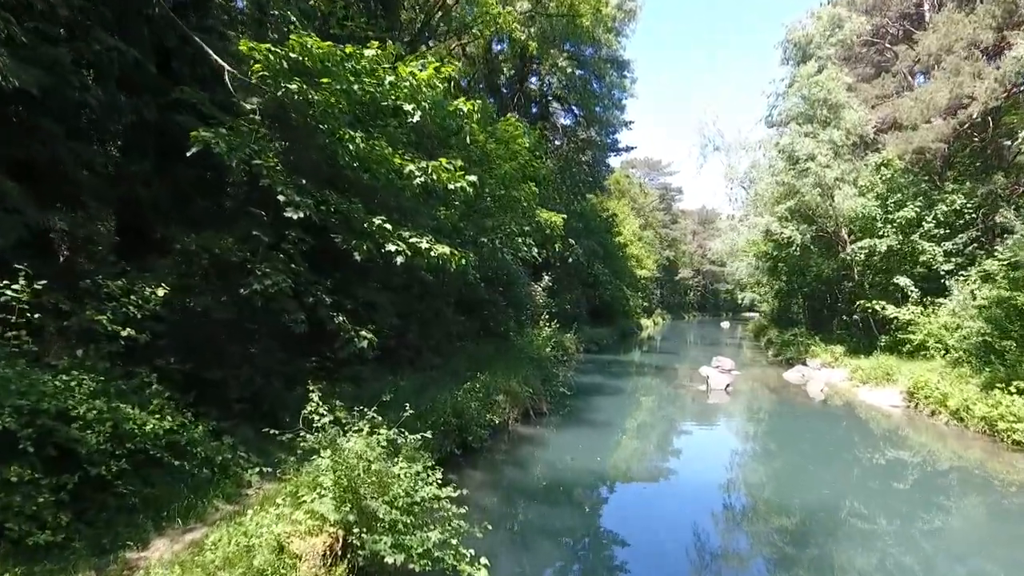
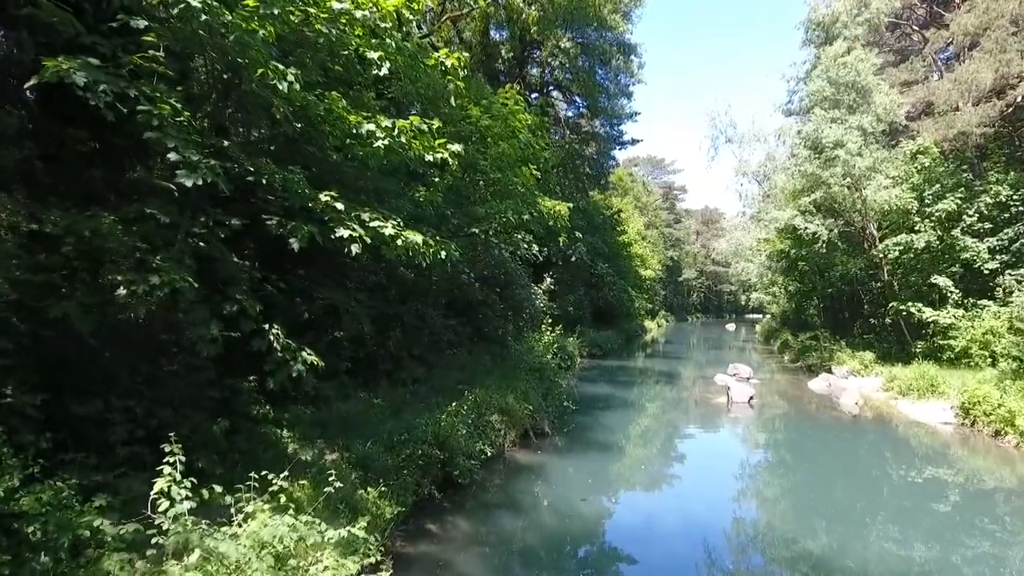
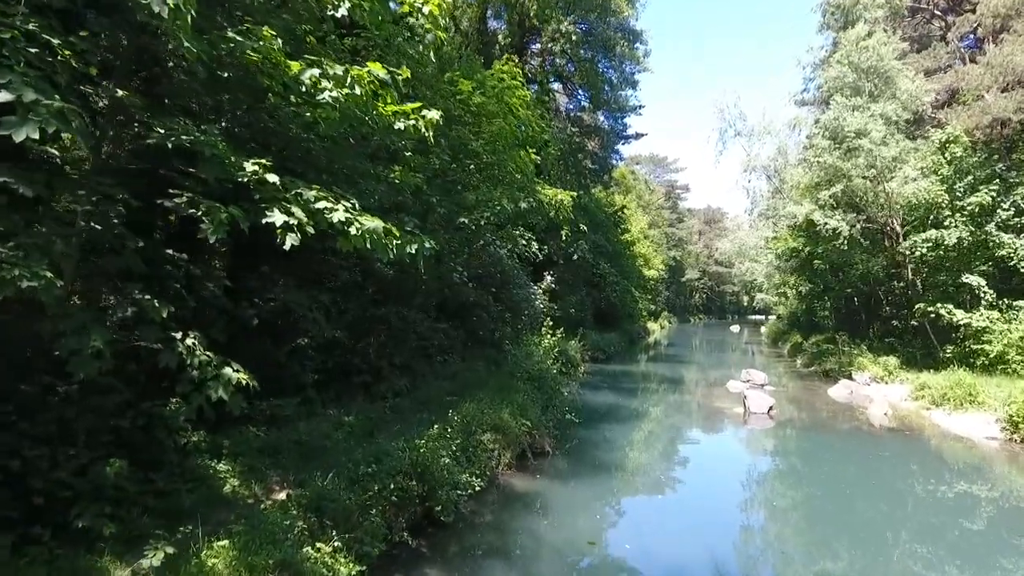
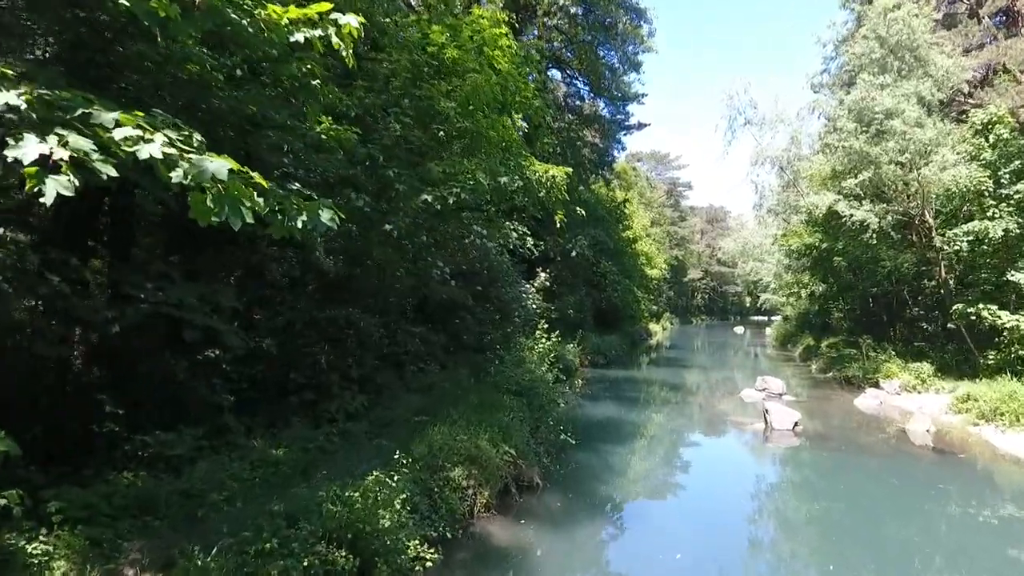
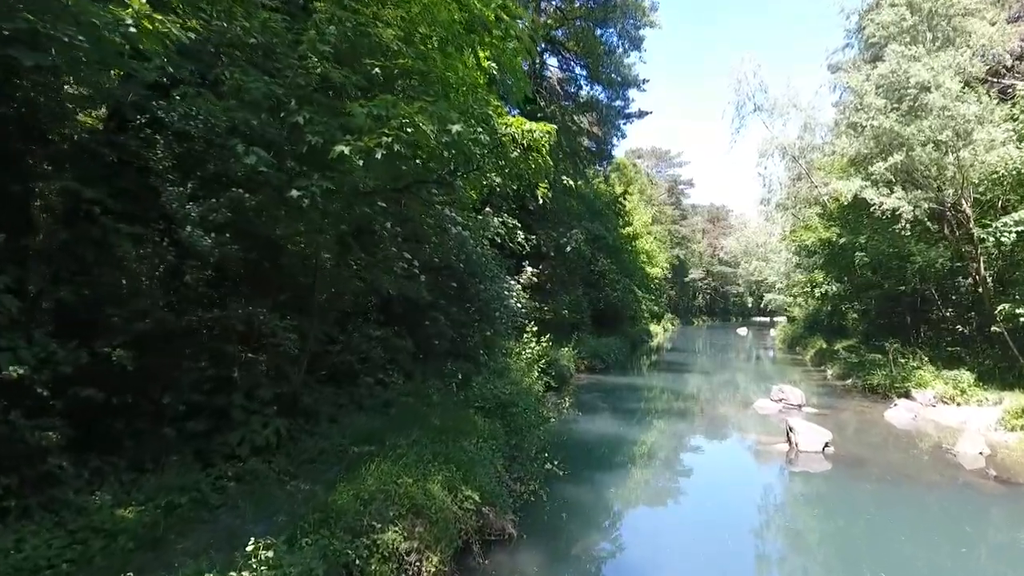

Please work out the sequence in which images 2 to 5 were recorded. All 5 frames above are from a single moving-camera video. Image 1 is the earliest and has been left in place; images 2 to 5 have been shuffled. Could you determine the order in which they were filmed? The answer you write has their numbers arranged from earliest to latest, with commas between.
2, 3, 4, 5
